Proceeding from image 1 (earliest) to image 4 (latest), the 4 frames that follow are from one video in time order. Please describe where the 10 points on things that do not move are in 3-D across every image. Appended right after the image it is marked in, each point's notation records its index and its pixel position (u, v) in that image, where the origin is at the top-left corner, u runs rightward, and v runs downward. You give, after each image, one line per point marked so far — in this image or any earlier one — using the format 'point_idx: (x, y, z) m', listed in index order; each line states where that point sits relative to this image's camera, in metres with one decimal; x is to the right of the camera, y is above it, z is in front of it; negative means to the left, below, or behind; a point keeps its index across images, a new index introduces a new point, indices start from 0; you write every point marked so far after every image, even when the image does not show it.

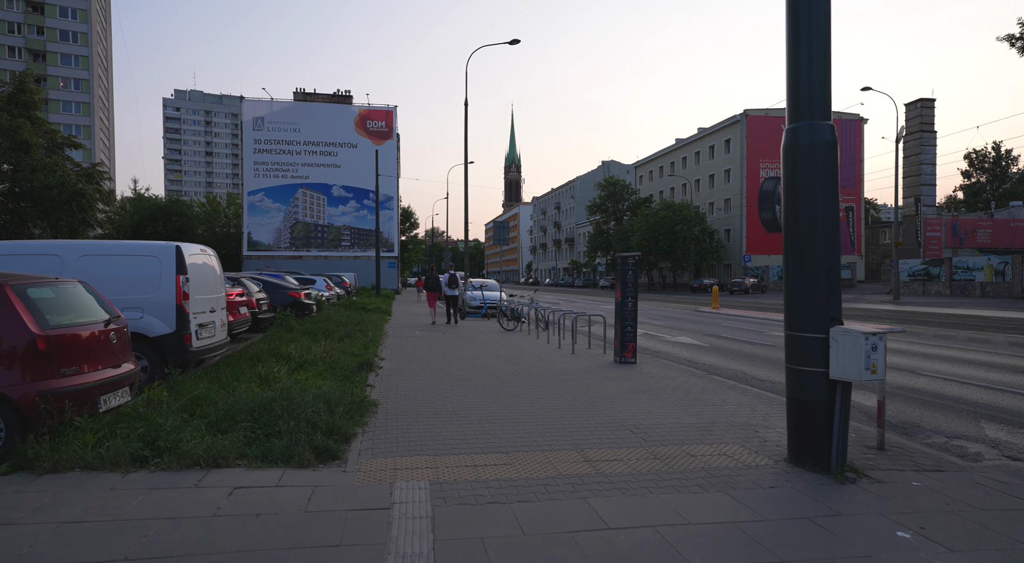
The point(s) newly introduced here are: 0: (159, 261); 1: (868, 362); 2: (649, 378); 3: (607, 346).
0: (-4.2, +0.2, +7.5) m
1: (+2.6, -0.6, +4.6) m
2: (+2.1, -1.4, +9.5) m
3: (+2.0, -1.3, +13.1) m
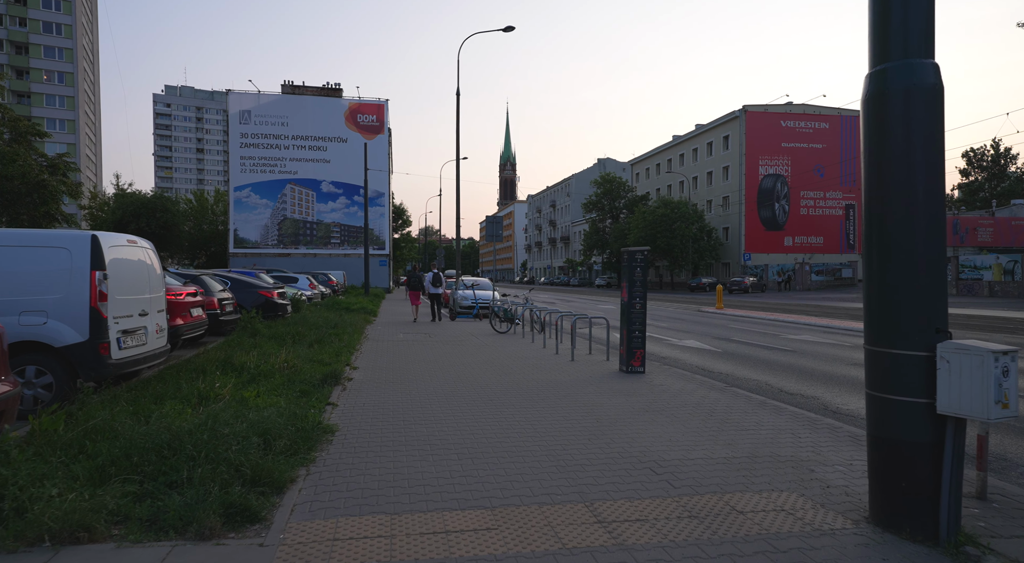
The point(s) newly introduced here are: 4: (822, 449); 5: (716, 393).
0: (-4.3, +0.3, +6.1) m
1: (+2.6, -0.6, +3.3) m
2: (+2.0, -1.4, +8.2) m
3: (+1.8, -1.3, +11.8) m
4: (+2.7, -1.5, +5.4) m
5: (+2.6, -1.4, +8.1) m
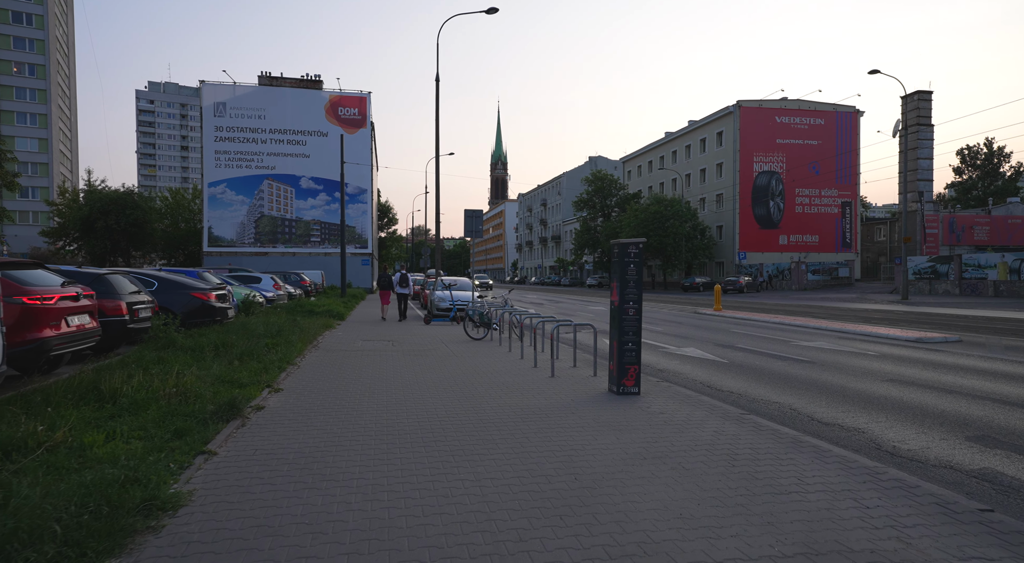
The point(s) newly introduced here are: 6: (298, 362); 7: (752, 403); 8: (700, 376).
0: (-4.7, +0.3, +4.2) m
1: (+2.2, -0.6, +1.5) m
2: (+1.5, -1.4, +6.3) m
3: (+1.3, -1.3, +9.9) m
4: (+2.3, -1.5, +3.6) m
5: (+2.2, -1.4, +6.3) m
6: (-3.4, -1.2, +9.9) m
7: (+2.9, -1.5, +7.6) m
8: (+2.9, -1.5, +9.6) m
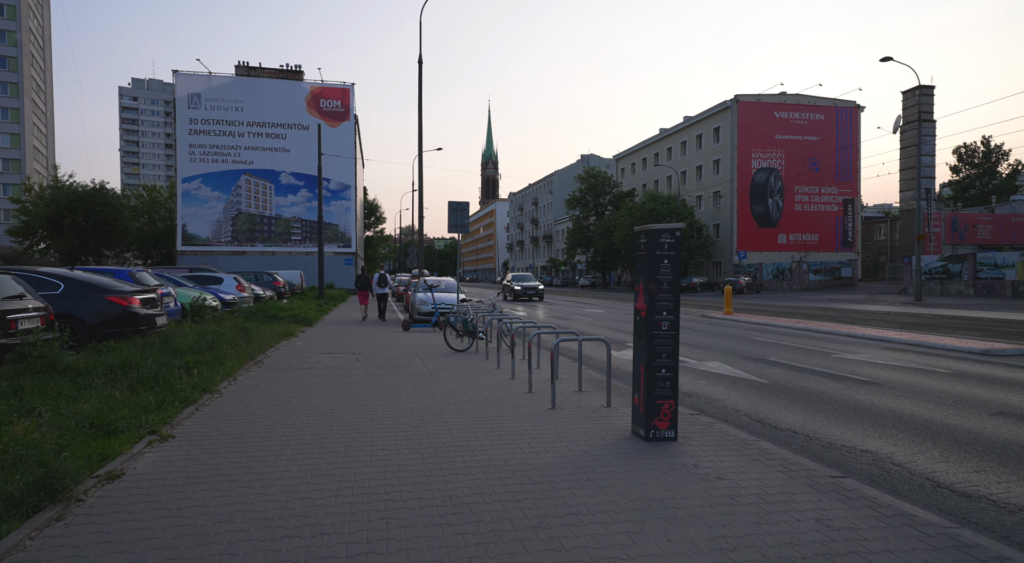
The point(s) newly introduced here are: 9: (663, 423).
0: (-4.8, +0.3, +1.9) m
1: (+2.2, -0.6, -0.7) m
2: (+1.4, -1.4, +4.2) m
3: (+1.2, -1.3, +7.7) m
4: (+2.2, -1.5, +1.4) m
5: (+2.1, -1.5, +4.2) m
6: (-3.5, -1.3, +7.6) m
7: (+2.8, -1.5, +5.5) m
8: (+2.8, -1.5, +7.5) m
9: (+1.3, -1.2, +5.6) m
